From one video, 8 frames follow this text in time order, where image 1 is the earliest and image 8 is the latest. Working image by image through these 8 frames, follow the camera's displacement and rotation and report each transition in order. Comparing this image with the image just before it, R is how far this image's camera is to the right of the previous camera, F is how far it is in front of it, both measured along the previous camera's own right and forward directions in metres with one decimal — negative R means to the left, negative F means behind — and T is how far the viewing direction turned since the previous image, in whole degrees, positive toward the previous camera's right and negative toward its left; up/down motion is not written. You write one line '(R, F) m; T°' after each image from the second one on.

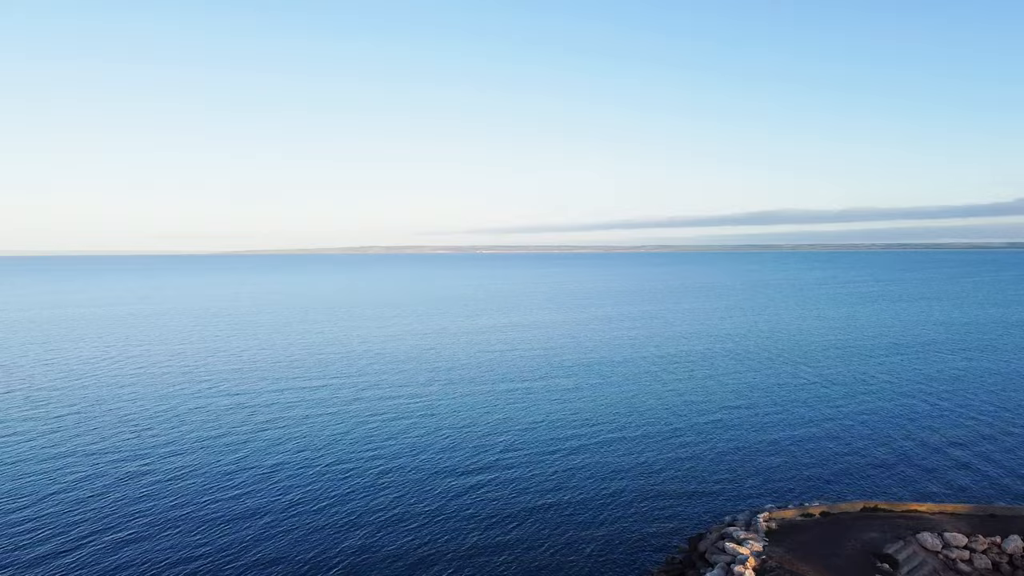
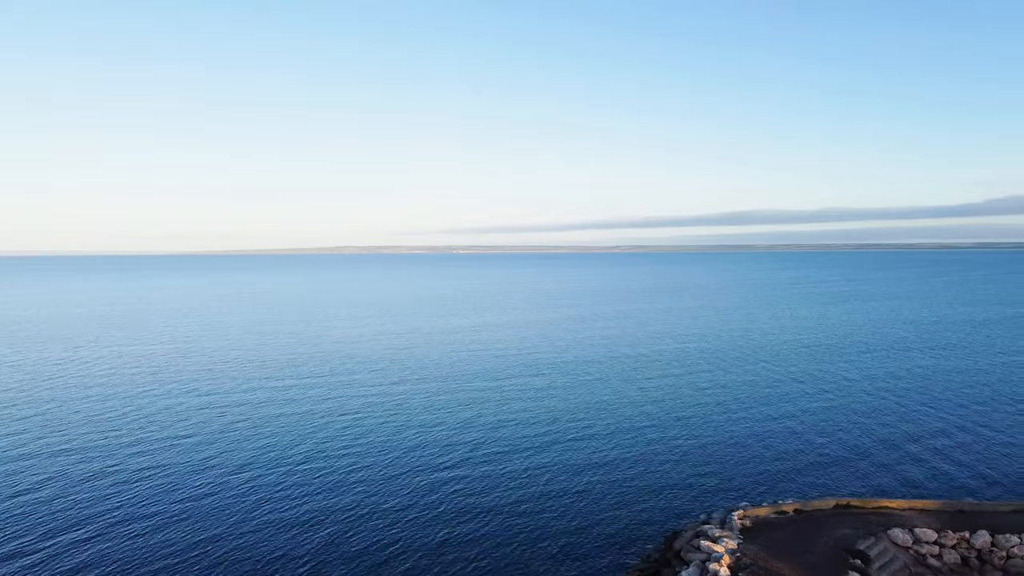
(+0.8, -0.1) m; +2°
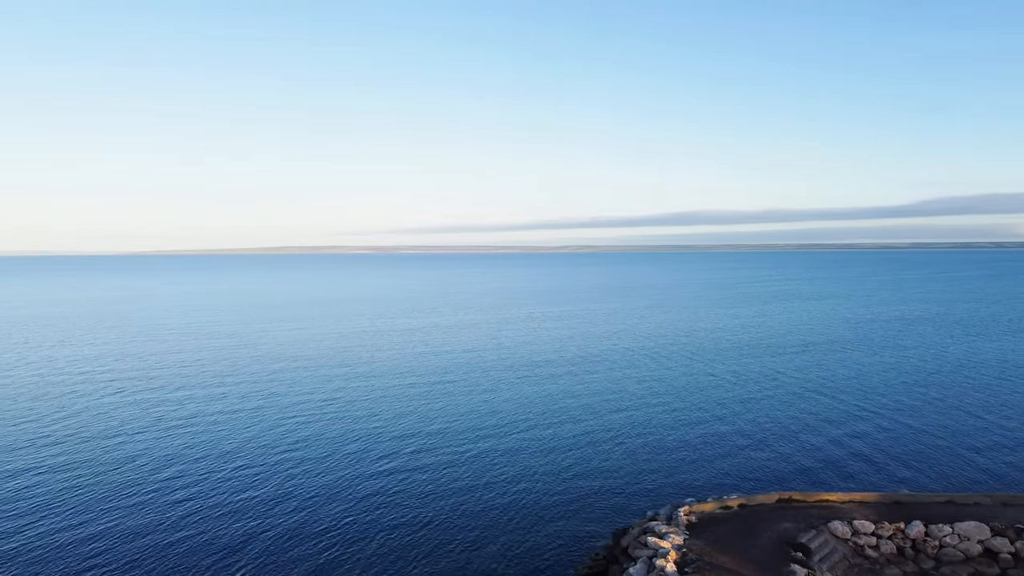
(+0.4, +0.6) m; +4°
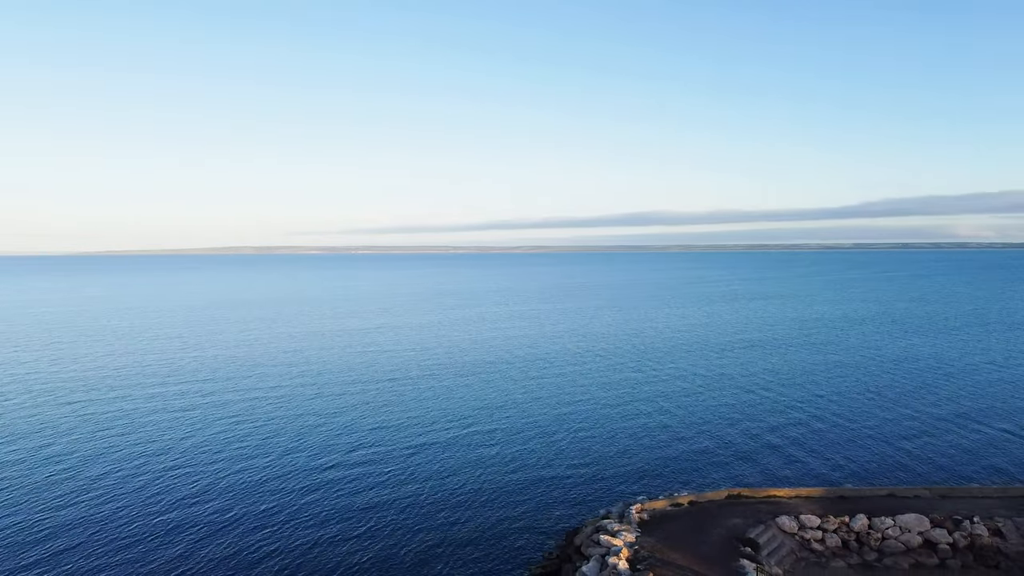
(+1.0, +0.1) m; +3°
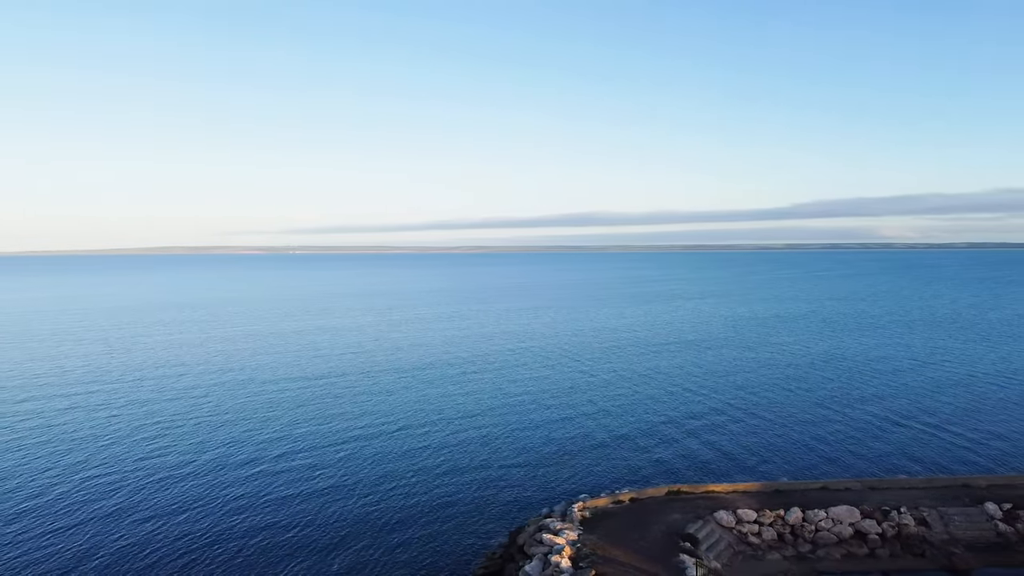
(+0.5, +0.3) m; +4°
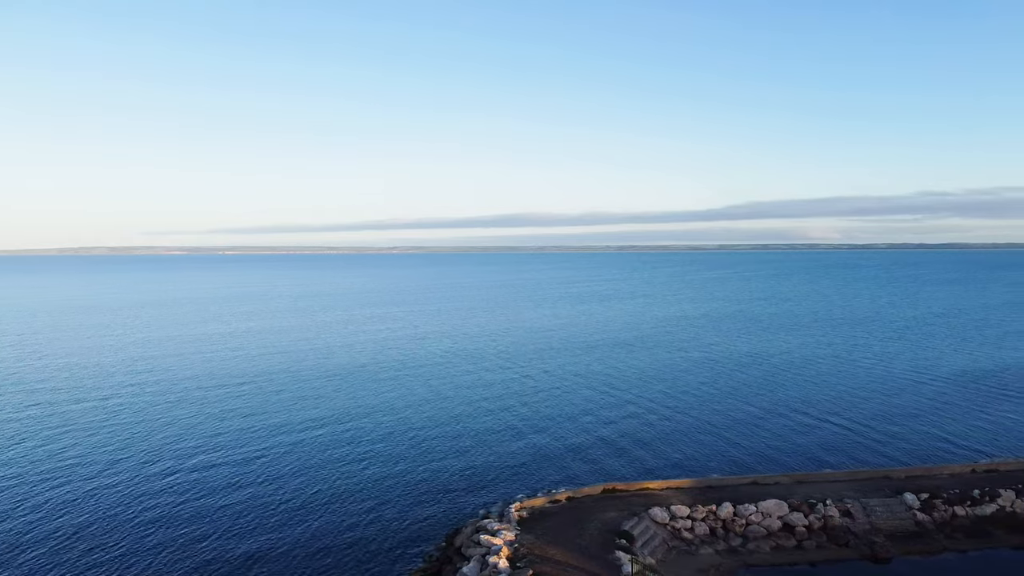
(+0.9, +0.3) m; +4°
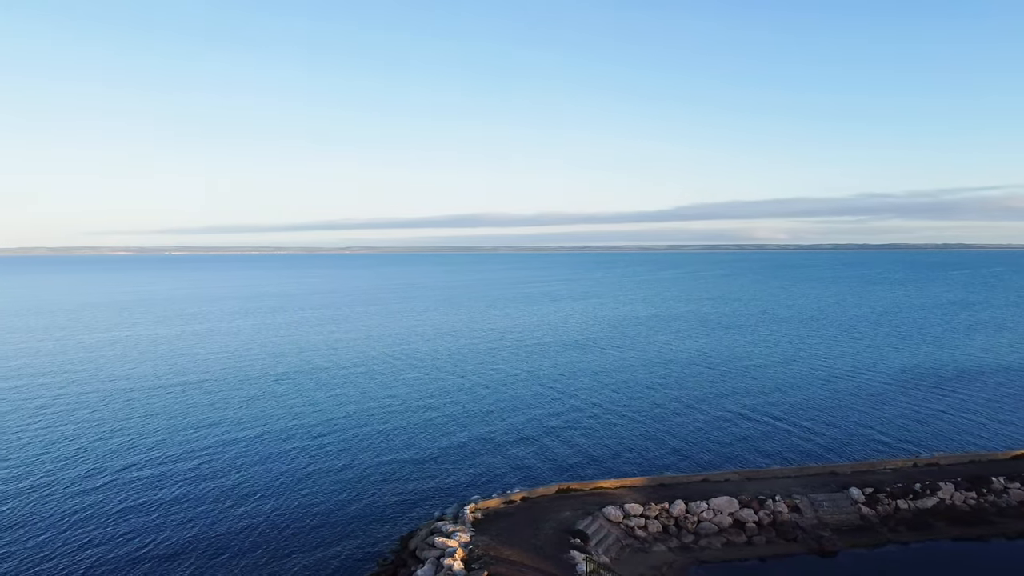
(+0.4, +0.2) m; +3°
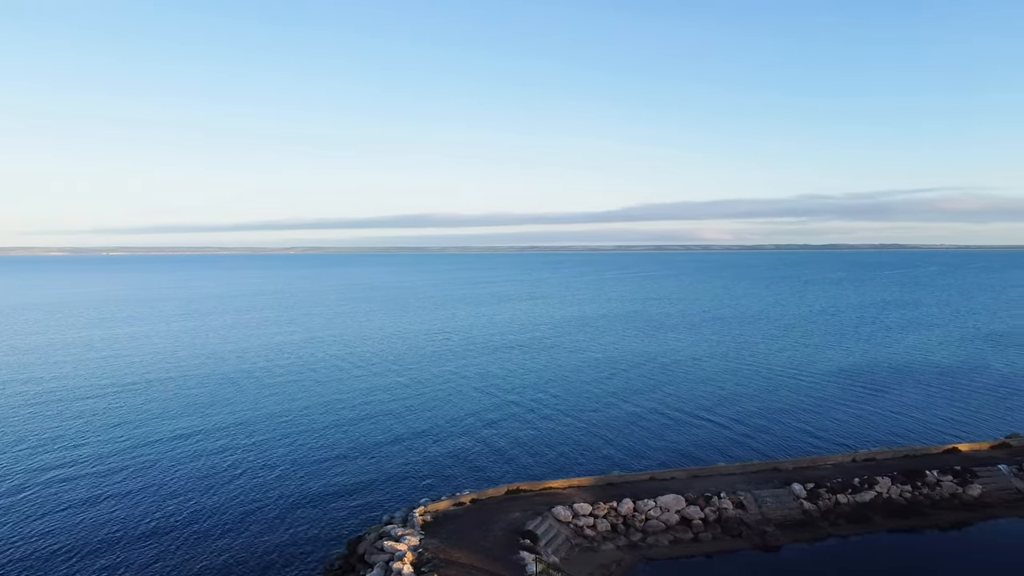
(+0.6, +0.6) m; +4°
